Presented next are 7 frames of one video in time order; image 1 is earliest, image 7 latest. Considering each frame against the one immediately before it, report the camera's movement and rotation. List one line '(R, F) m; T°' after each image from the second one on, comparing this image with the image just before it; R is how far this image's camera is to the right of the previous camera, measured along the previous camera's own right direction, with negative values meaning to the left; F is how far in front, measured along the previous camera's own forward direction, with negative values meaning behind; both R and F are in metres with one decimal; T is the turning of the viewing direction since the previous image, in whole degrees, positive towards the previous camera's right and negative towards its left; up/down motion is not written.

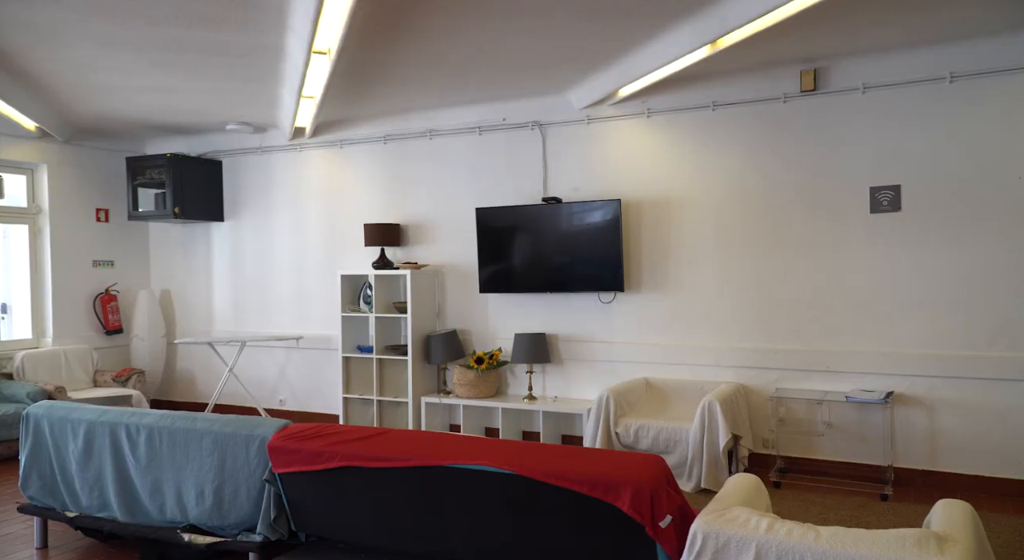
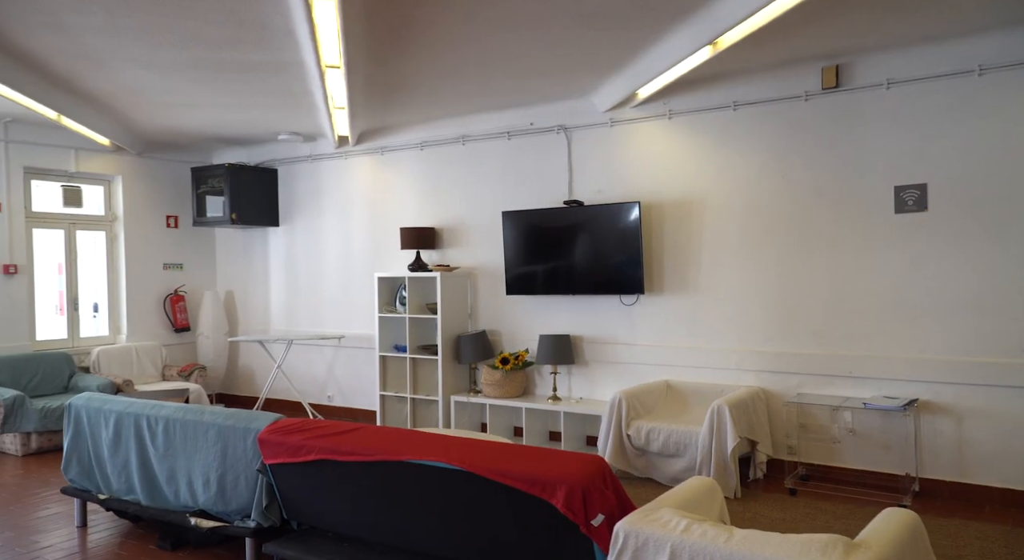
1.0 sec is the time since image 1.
(+0.4, -0.1) m; -6°
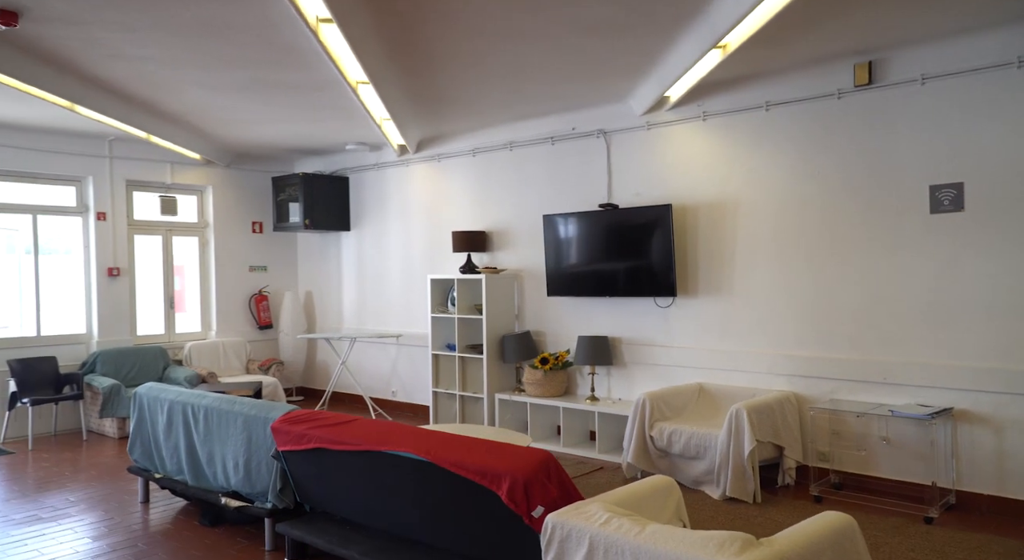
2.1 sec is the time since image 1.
(+0.5, -0.1) m; -8°
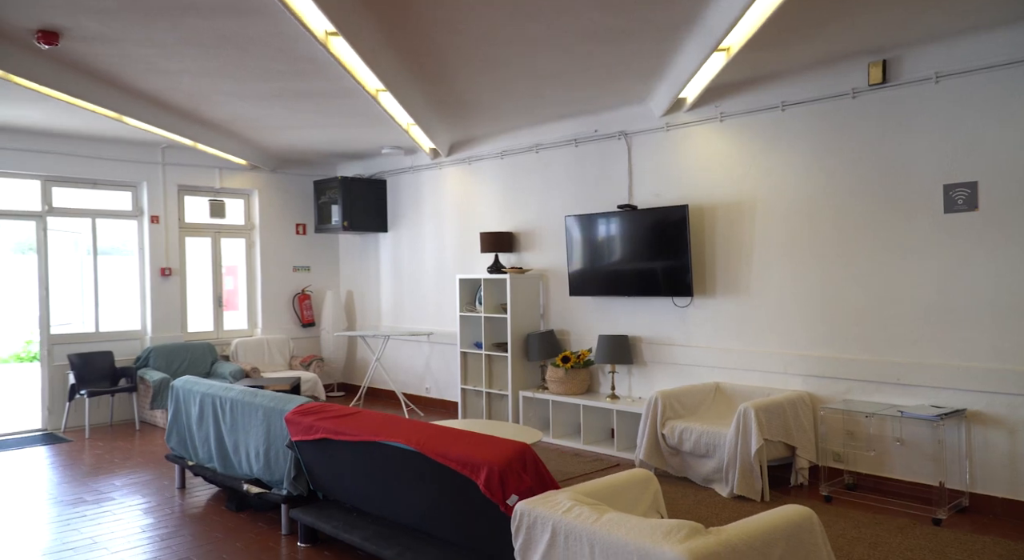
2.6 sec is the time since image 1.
(+0.3, -0.1) m; -4°
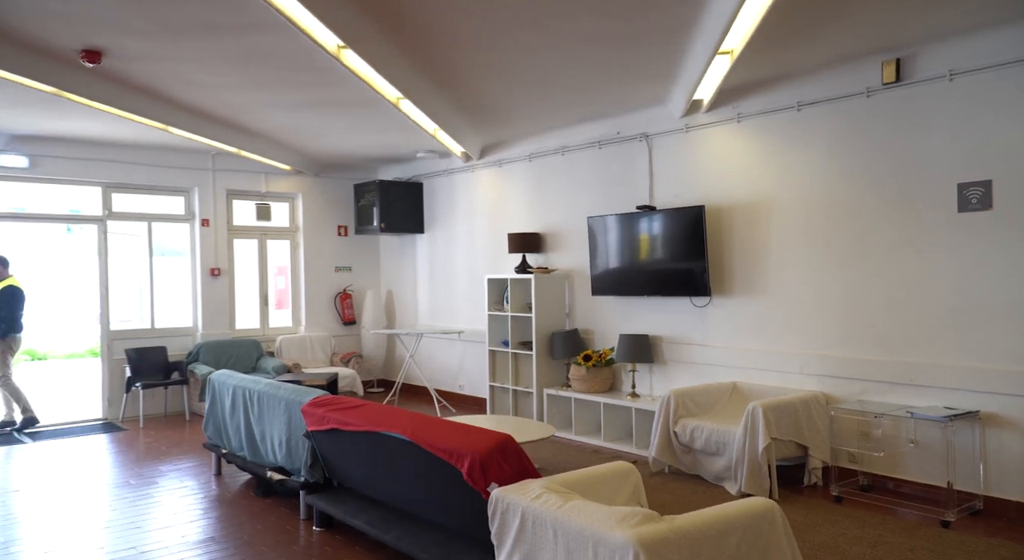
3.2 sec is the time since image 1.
(+0.3, -0.1) m; -4°
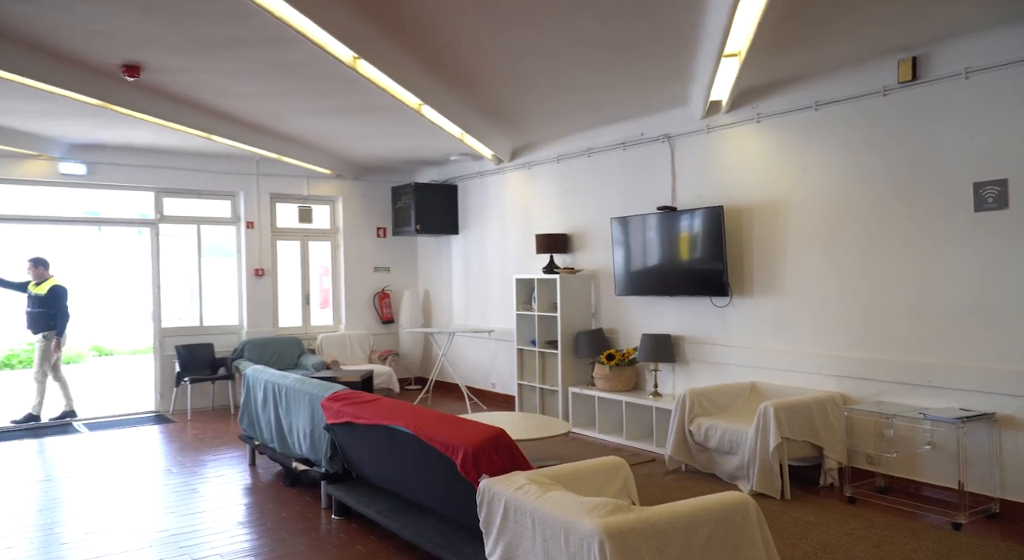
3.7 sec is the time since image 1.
(+0.2, -0.1) m; -4°
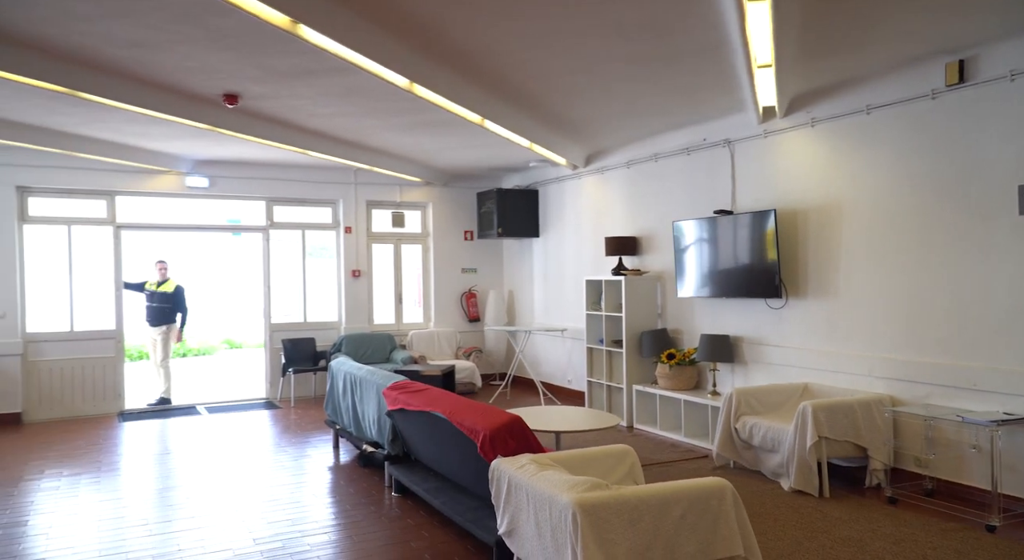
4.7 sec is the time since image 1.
(+0.4, -0.4) m; -9°
